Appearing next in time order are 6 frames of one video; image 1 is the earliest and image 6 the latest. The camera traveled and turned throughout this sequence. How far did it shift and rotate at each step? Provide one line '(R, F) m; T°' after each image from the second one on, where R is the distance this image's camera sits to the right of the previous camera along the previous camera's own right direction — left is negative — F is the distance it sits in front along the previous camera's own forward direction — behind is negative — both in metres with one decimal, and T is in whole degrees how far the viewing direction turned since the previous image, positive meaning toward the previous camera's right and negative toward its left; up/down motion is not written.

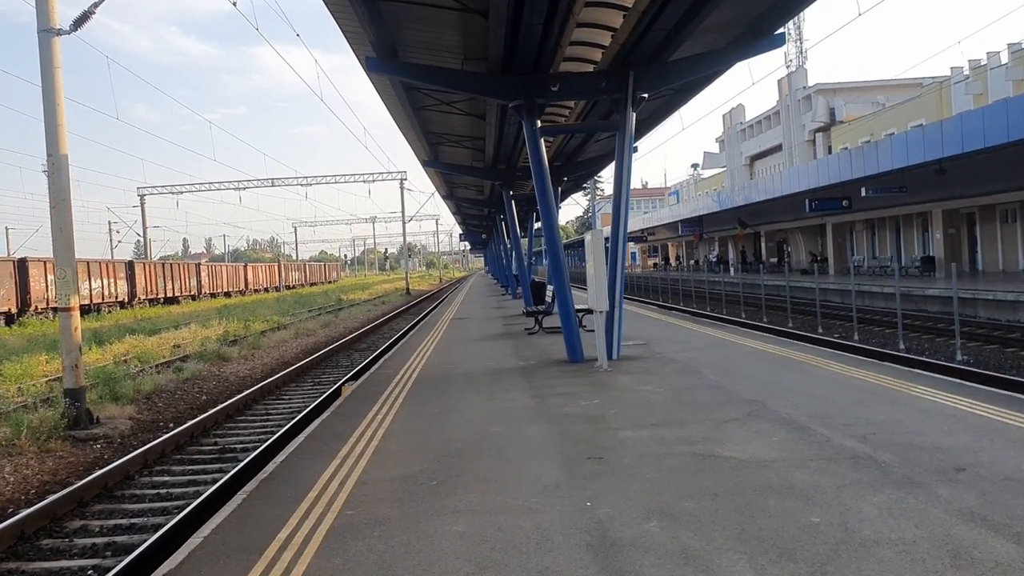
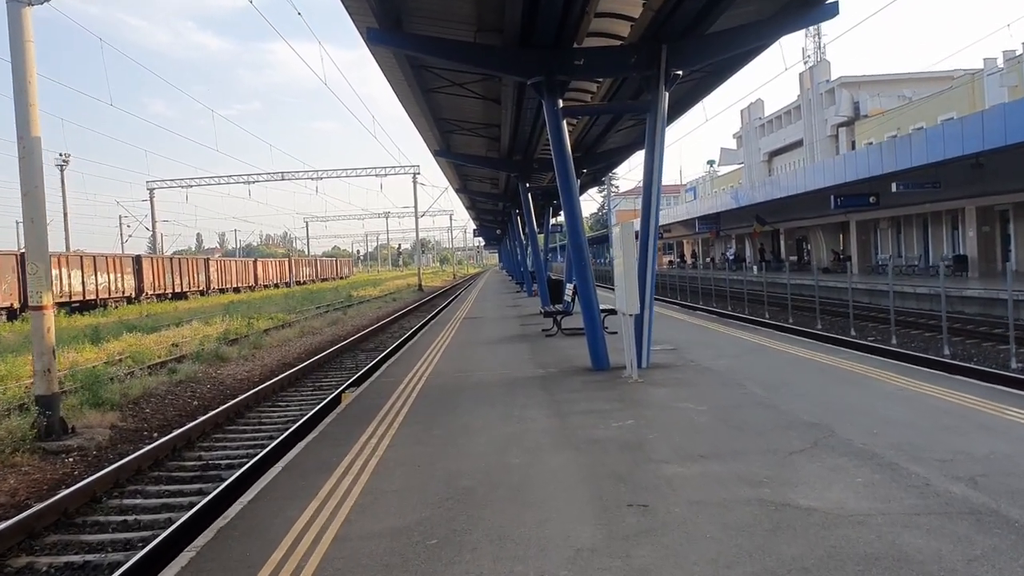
(-0.1, +1.3) m; -1°
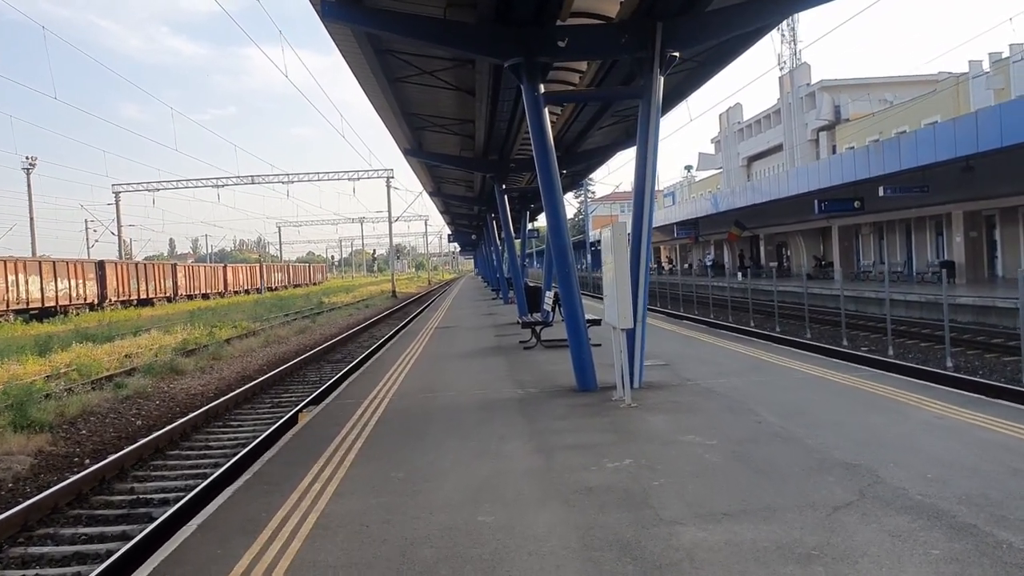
(0.0, +1.3) m; +2°
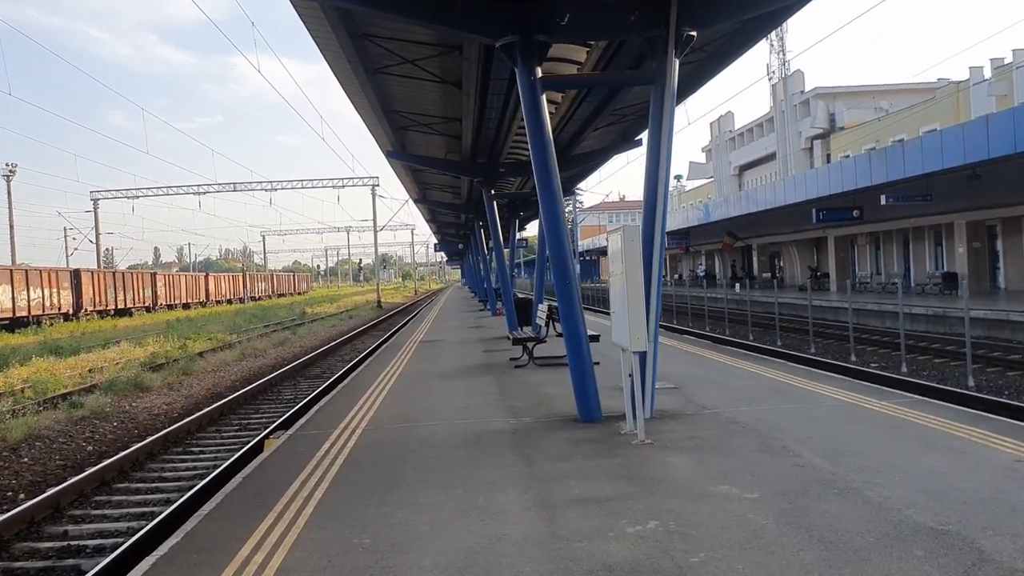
(-0.1, +1.3) m; +1°
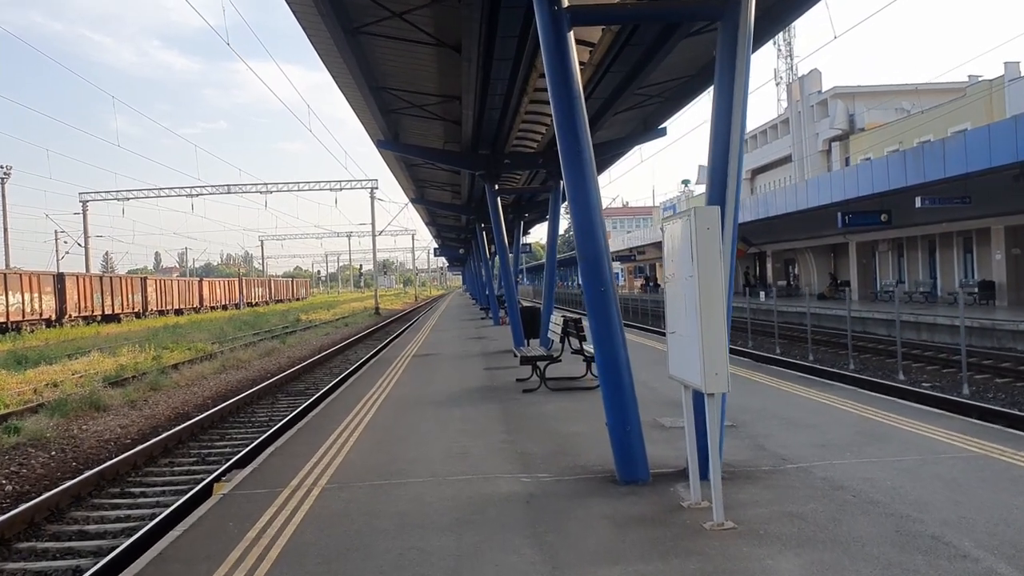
(-0.1, +2.3) m; 0°
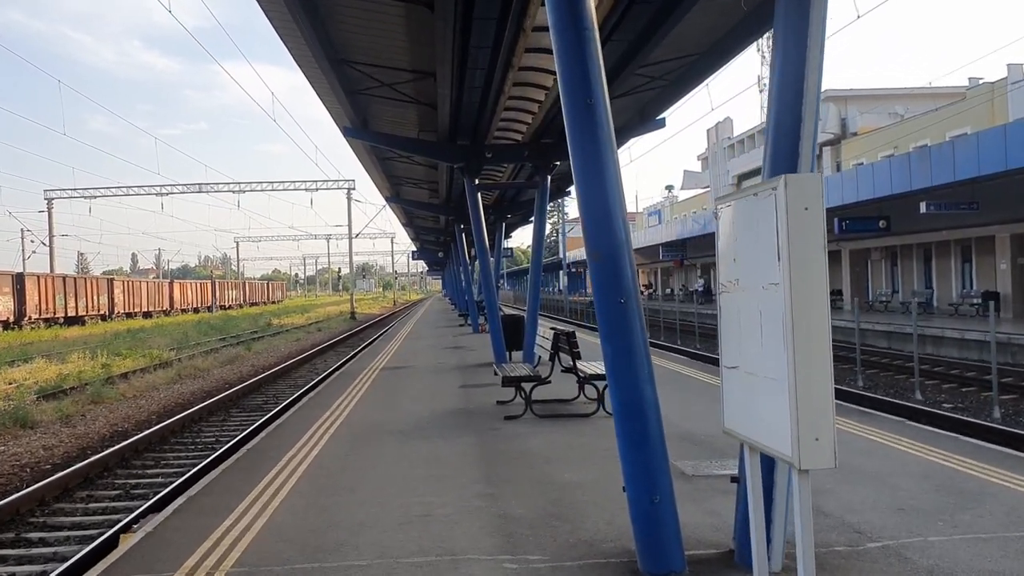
(0.0, +1.8) m; +1°
